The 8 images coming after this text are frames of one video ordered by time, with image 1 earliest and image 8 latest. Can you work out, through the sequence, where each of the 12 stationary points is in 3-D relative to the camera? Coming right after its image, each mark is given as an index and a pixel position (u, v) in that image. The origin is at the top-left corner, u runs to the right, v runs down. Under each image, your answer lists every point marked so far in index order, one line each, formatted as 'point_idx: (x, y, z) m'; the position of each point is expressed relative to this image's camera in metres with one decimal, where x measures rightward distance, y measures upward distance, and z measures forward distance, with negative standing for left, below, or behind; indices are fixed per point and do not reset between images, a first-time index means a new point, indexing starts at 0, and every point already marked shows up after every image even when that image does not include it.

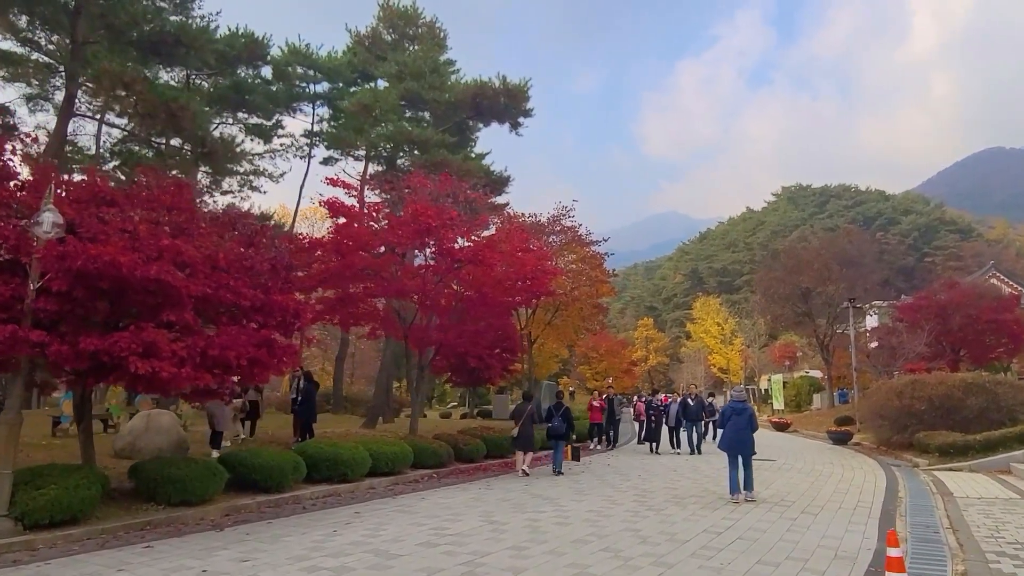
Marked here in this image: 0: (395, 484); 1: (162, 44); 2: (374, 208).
0: (-1.8, -3.0, +11.6) m
1: (-5.9, +4.1, +12.5) m
2: (-2.5, +1.5, +13.7) m
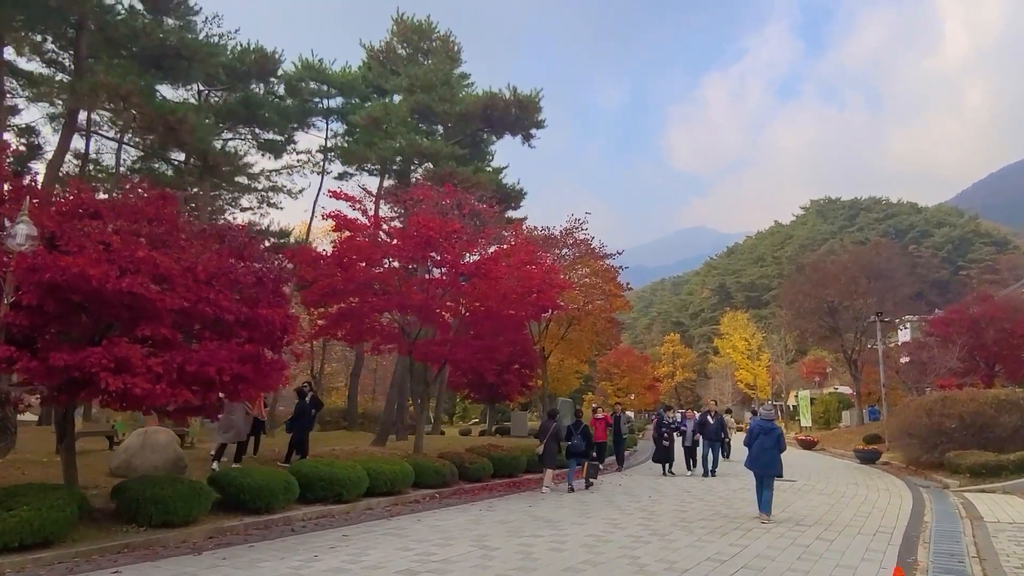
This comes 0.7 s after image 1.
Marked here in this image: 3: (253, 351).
0: (-1.8, -3.2, +11.2) m
1: (-5.8, +3.8, +12.4) m
2: (-2.4, +1.2, +13.4) m
3: (-2.8, -0.7, +8.2) m
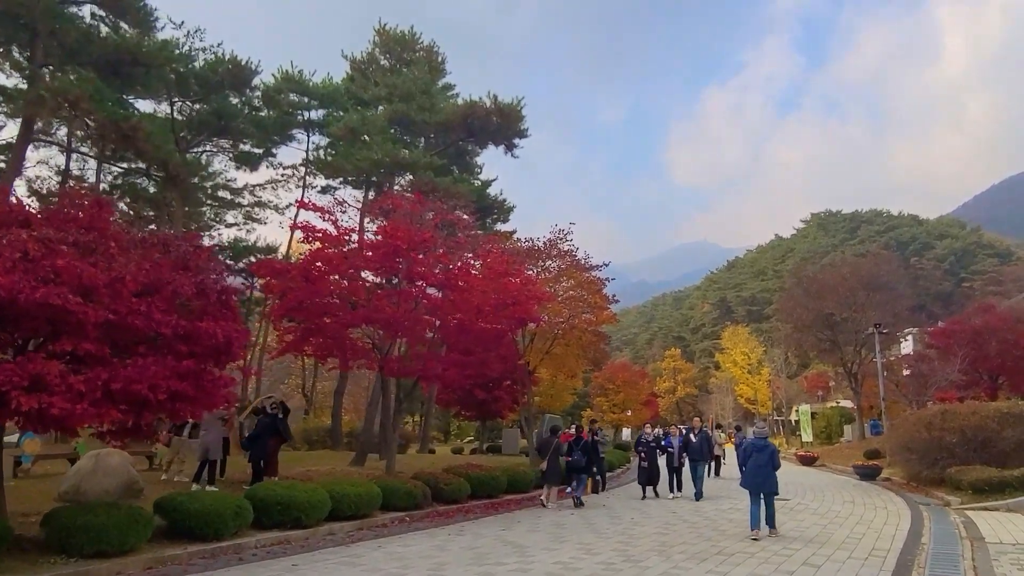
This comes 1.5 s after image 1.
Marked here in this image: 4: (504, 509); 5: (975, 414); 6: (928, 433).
0: (-2.2, -3.4, +10.6) m
1: (-6.3, +3.6, +12.0) m
2: (-2.8, +1.0, +12.9) m
3: (-3.3, -0.8, +7.7) m
4: (-0.2, -4.0, +13.5) m
5: (+10.7, -2.9, +17.3) m
6: (+9.8, -3.4, +17.8) m
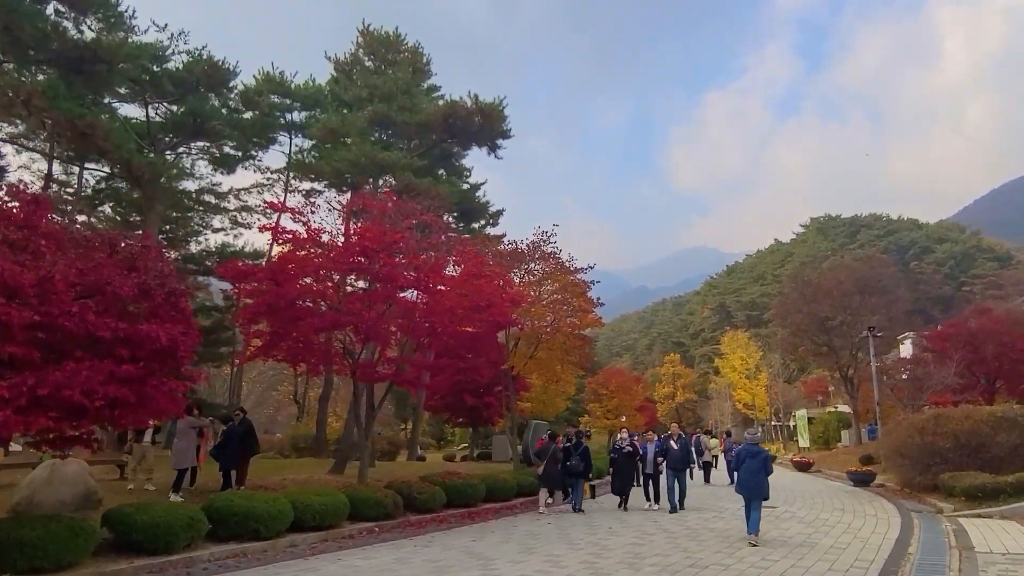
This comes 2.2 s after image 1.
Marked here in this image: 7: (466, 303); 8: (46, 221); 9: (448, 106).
0: (-2.6, -3.5, +10.2) m
1: (-6.7, +3.5, +11.7) m
2: (-3.3, +0.9, +12.6) m
3: (-3.7, -0.8, +7.3) m
4: (-0.6, -4.0, +13.1) m
5: (+10.3, -2.9, +16.9) m
6: (+9.5, -3.5, +17.3) m
7: (-0.8, -0.3, +12.8) m
8: (-4.6, +0.7, +7.4) m
9: (-1.5, +4.3, +17.8) m
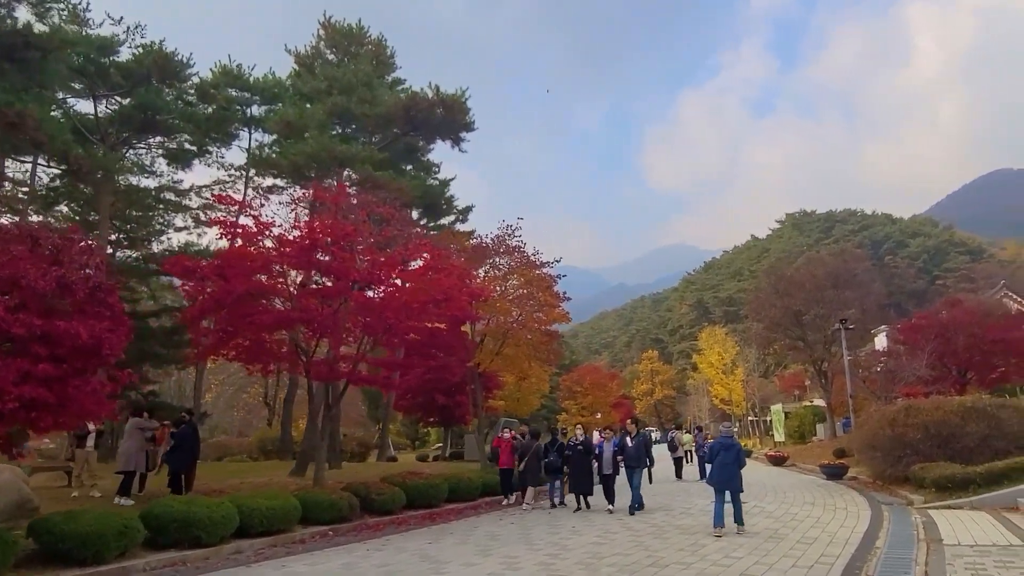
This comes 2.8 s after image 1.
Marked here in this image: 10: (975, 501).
0: (-3.2, -3.4, +9.8) m
1: (-7.4, +3.6, +11.1) m
2: (-3.9, +1.0, +12.1) m
3: (-4.2, -0.8, +6.8) m
4: (-1.2, -3.9, +12.7) m
5: (+9.5, -2.7, +16.7) m
6: (+8.7, -3.2, +17.2) m
7: (-1.5, -0.2, +12.3) m
8: (-5.1, +0.7, +6.9) m
9: (-2.4, +4.4, +17.4) m
10: (+8.8, -4.0, +14.2) m
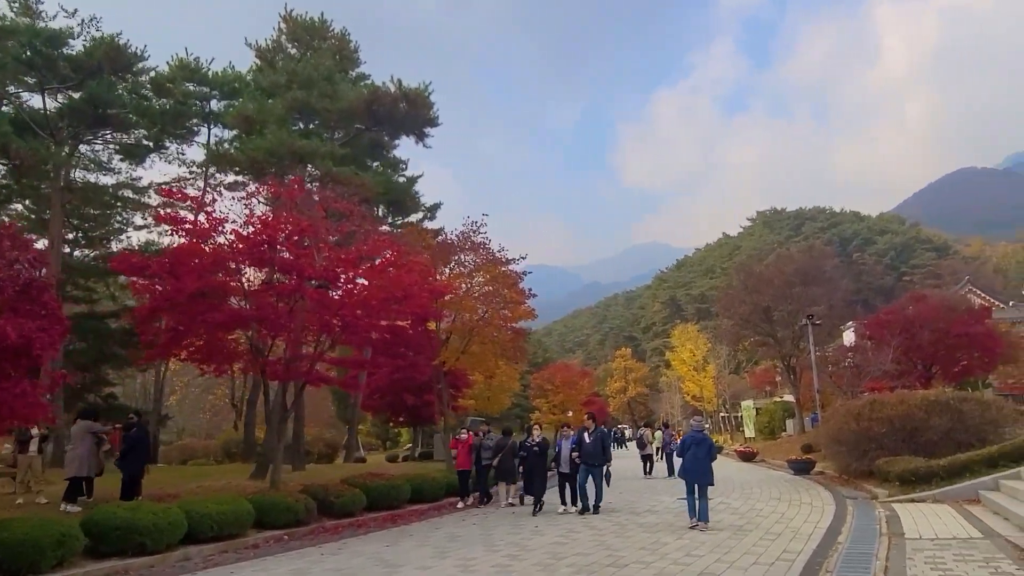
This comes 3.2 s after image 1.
0: (-3.7, -3.3, +9.5) m
1: (-8.0, +3.6, +10.6) m
2: (-4.6, +1.0, +11.7) m
3: (-4.7, -0.7, +6.5) m
4: (-1.8, -3.9, +12.4) m
5: (+8.8, -2.6, +16.8) m
6: (+7.9, -3.1, +17.3) m
7: (-2.1, -0.1, +12.1) m
8: (-5.6, +0.7, +6.5) m
9: (-3.2, +4.5, +17.1) m
10: (+8.1, -3.9, +14.3) m
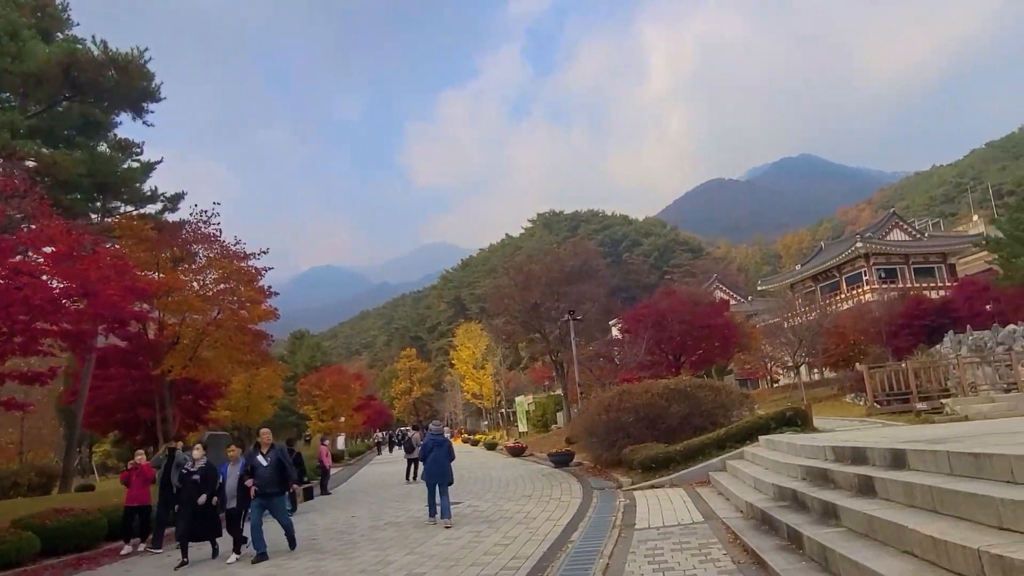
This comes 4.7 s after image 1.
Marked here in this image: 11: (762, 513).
0: (-6.8, -3.3, +7.0) m
1: (-11.3, +3.6, +7.0) m
2: (-8.3, +1.1, +9.0) m
3: (-7.0, -0.7, +3.9) m
4: (-5.8, -3.8, +10.4) m
5: (+3.1, -2.5, +17.5) m
6: (+2.2, -3.0, +17.7) m
7: (-6.0, -0.1, +10.0) m
8: (-7.9, +0.8, +3.6) m
9: (-8.5, +4.5, +14.5) m
10: (+3.2, -3.8, +14.9) m
11: (+3.1, -2.8, +9.2) m
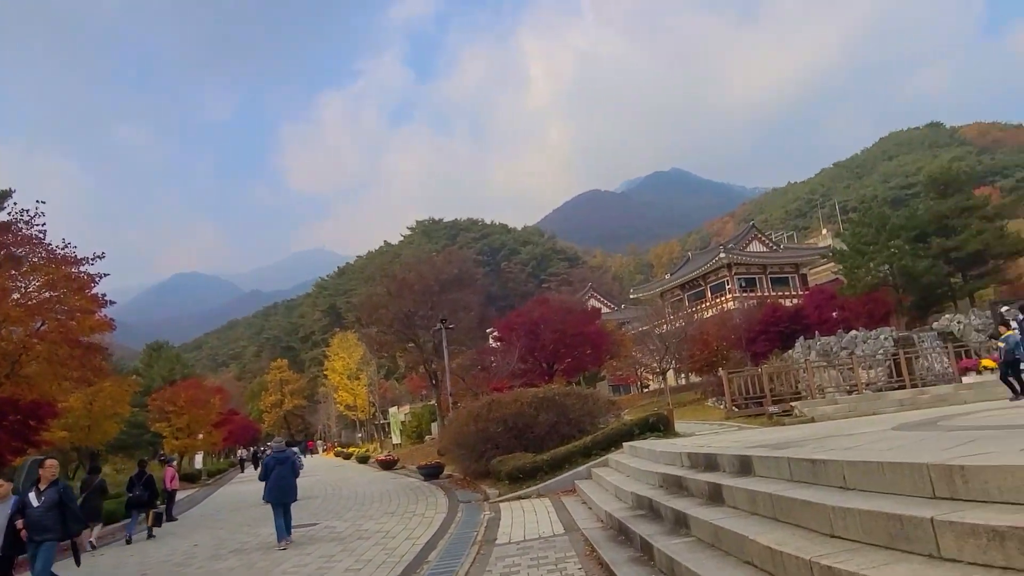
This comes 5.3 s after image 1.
0: (-8.1, -3.4, +5.4) m
1: (-12.6, +3.5, +4.7) m
2: (-9.9, +1.0, +7.2) m
3: (-7.8, -0.7, +2.3) m
4: (-7.6, -3.9, +8.9) m
5: (+0.1, -2.6, +17.4) m
6: (-0.9, -3.2, +17.4) m
7: (-7.8, -0.2, +8.5) m
8: (-8.6, +0.7, +2.0) m
9: (-11.0, +4.4, +12.6) m
10: (+0.5, -3.9, +14.7) m
11: (+1.3, -2.9, +9.2) m
